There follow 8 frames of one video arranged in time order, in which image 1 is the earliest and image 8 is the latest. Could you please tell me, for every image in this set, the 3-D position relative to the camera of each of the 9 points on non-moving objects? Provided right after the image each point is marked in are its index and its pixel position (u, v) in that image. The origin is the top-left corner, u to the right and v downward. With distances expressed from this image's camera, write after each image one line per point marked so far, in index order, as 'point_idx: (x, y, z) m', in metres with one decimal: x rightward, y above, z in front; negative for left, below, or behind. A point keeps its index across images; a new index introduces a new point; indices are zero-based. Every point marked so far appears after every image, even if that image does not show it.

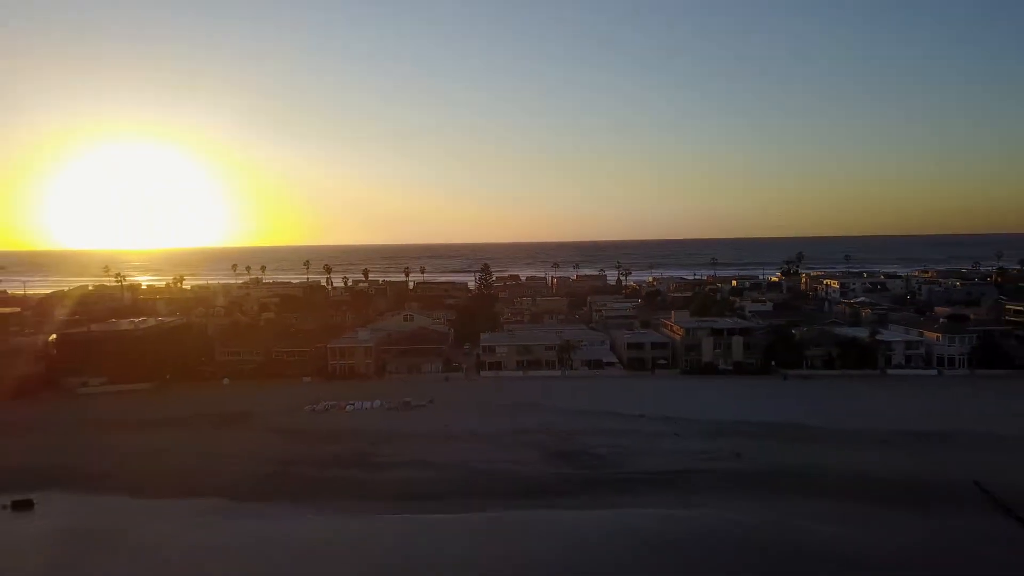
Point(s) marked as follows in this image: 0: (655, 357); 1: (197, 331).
0: (+2.4, -1.2, +14.0) m
1: (-6.4, -1.0, +15.5) m
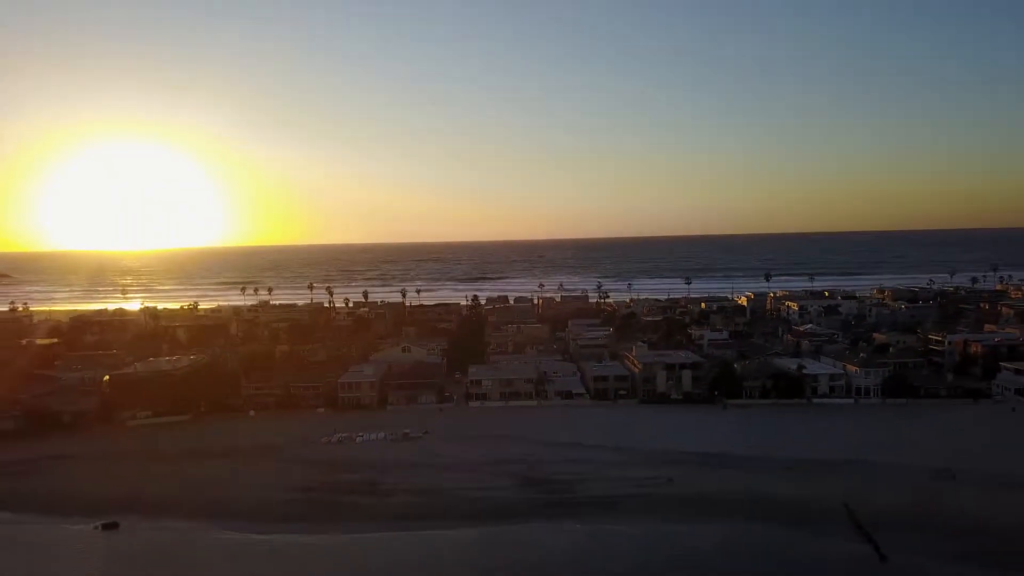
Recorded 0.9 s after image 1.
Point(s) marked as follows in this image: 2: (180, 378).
0: (+2.2, -2.1, +16.2) m
1: (-6.6, -1.9, +17.9) m
2: (-6.9, -1.9, +16.3) m
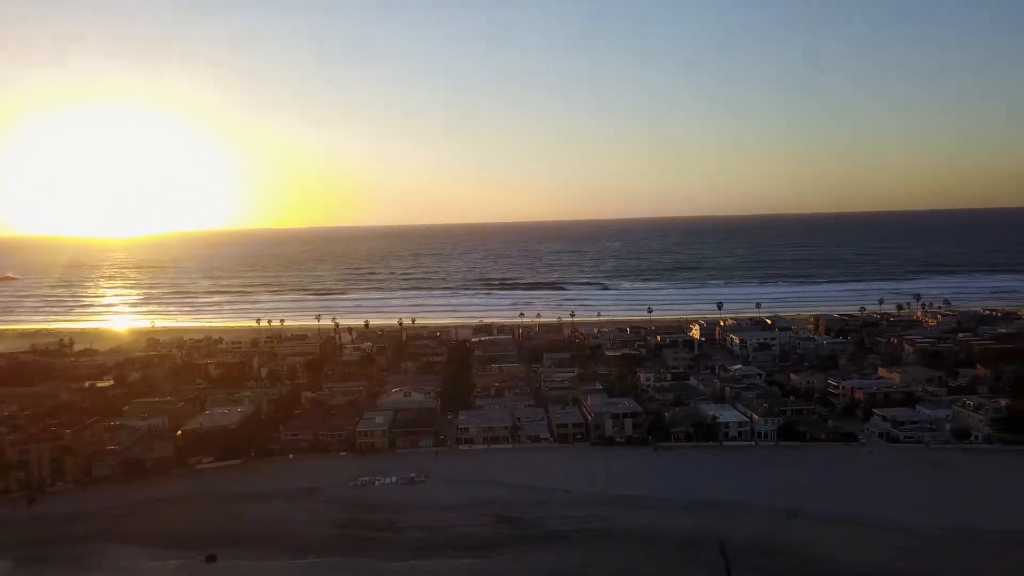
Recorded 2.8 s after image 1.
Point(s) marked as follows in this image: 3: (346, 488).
0: (+1.7, -3.8, +20.8) m
1: (-7.2, -3.6, +22.4) m
2: (-7.4, -3.7, +20.7) m
3: (-3.8, -4.5, +17.7) m
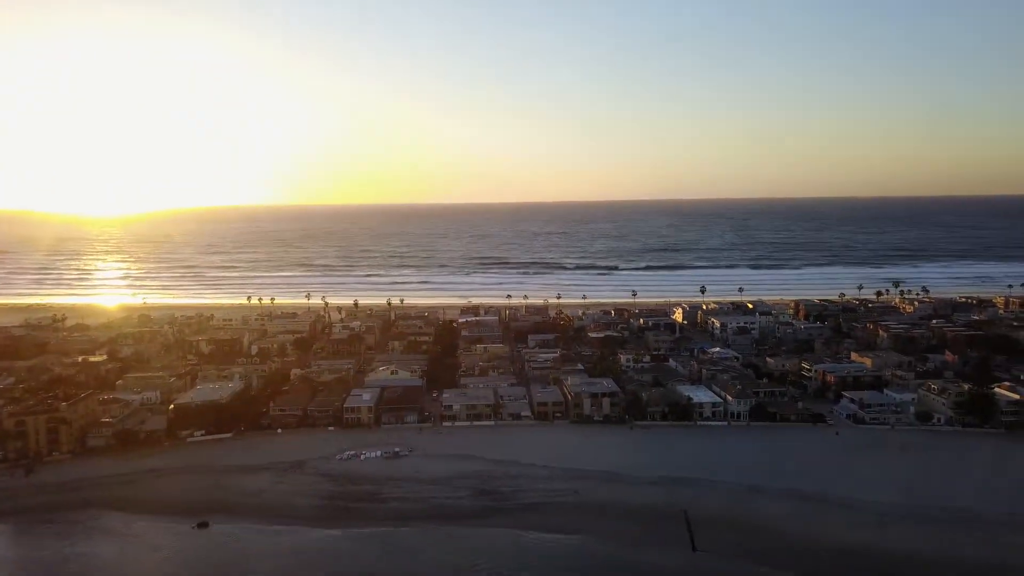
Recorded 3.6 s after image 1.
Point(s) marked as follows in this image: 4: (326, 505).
0: (+1.2, -3.4, +21.5) m
1: (-7.7, -3.0, +23.0) m
2: (-7.9, -3.2, +21.3) m
3: (-4.2, -4.1, +18.4) m
4: (-3.8, -4.5, +16.2) m
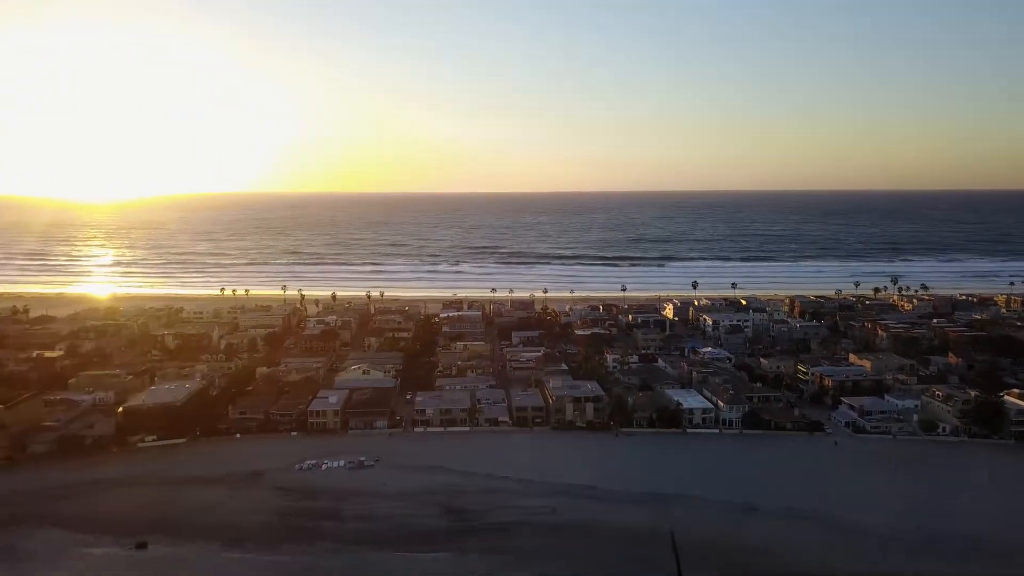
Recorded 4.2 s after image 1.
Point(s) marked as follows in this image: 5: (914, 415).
0: (+0.6, -3.3, +20.1) m
1: (-8.2, -2.9, +21.6) m
2: (-8.4, -3.0, +19.9) m
3: (-4.8, -4.0, +17.0) m
4: (-4.4, -4.4, +14.8) m
5: (+10.1, -3.2, +19.6) m
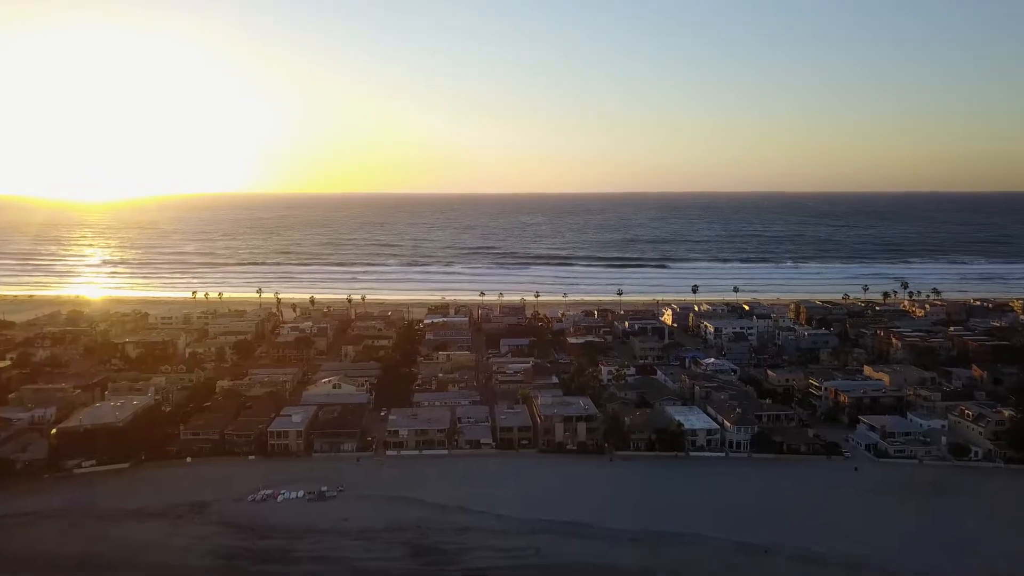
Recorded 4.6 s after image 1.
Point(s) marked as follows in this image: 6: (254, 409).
0: (+0.2, -3.5, +18.1) m
1: (-8.6, -3.0, +19.5) m
2: (-8.8, -3.1, +17.8) m
3: (-5.2, -4.1, +15.0) m
4: (-4.7, -4.6, +12.8) m
5: (+9.7, -3.4, +17.7) m
6: (-6.4, -3.0, +19.4) m
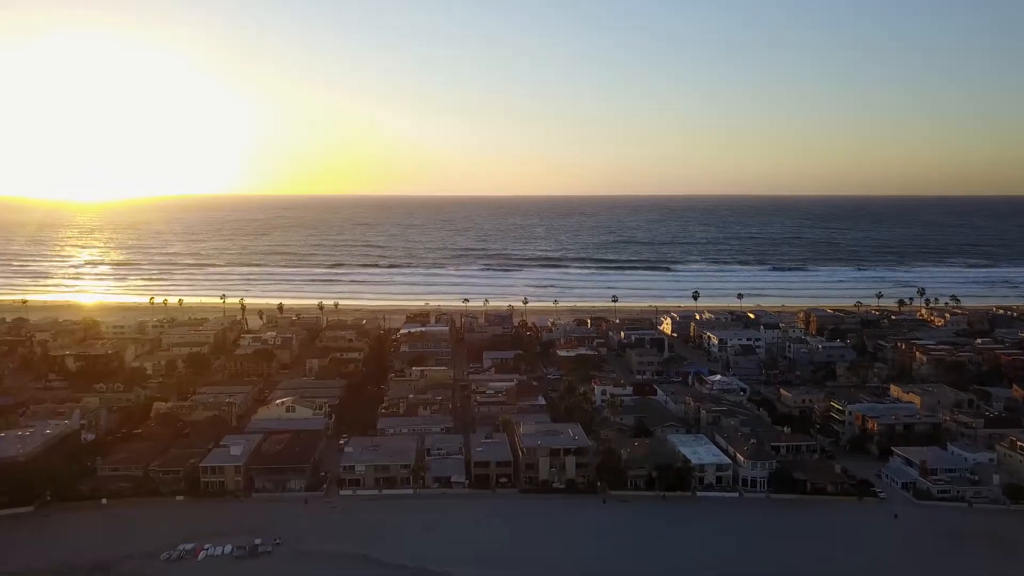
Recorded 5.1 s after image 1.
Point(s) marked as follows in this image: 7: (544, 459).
0: (-0.3, -3.7, +15.5) m
1: (-9.1, -3.2, +16.8) m
2: (-9.3, -3.3, +15.1) m
3: (-5.6, -4.3, +12.3) m
4: (-5.2, -4.7, +10.1) m
5: (+9.2, -3.6, +15.1) m
6: (-6.8, -3.2, +16.7) m
7: (+0.6, -3.4, +15.4) m
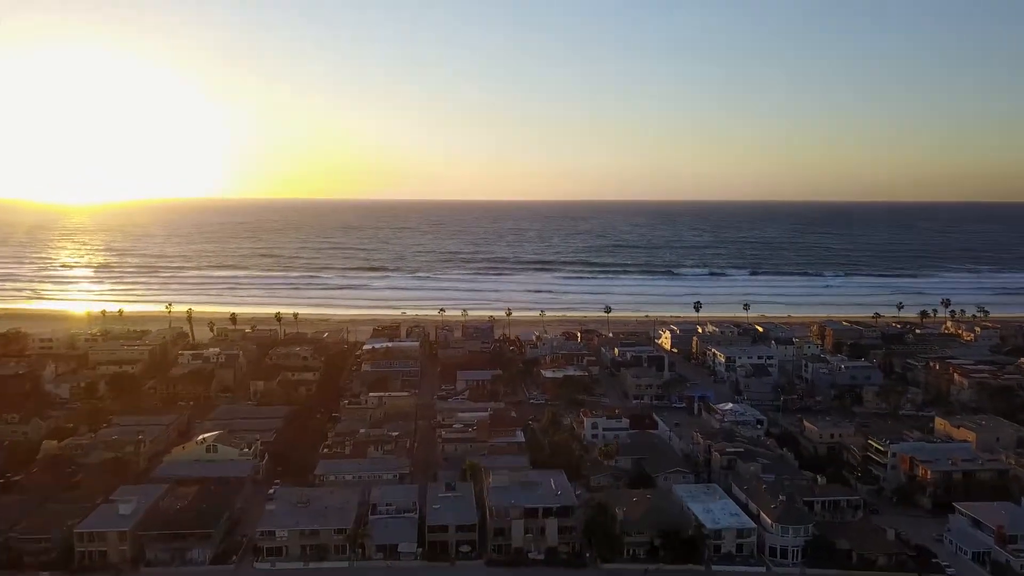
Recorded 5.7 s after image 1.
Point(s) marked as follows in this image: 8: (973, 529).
0: (-0.8, -3.9, +12.2) m
1: (-9.7, -3.4, +13.4) m
2: (-9.8, -3.5, +11.7) m
3: (-6.1, -4.5, +9.0) m
4: (-5.7, -4.9, +6.7) m
5: (+8.7, -3.9, +11.9) m
6: (-7.4, -3.4, +13.4) m
7: (+0.1, -3.6, +12.1) m
8: (+7.2, -3.8, +12.4) m
